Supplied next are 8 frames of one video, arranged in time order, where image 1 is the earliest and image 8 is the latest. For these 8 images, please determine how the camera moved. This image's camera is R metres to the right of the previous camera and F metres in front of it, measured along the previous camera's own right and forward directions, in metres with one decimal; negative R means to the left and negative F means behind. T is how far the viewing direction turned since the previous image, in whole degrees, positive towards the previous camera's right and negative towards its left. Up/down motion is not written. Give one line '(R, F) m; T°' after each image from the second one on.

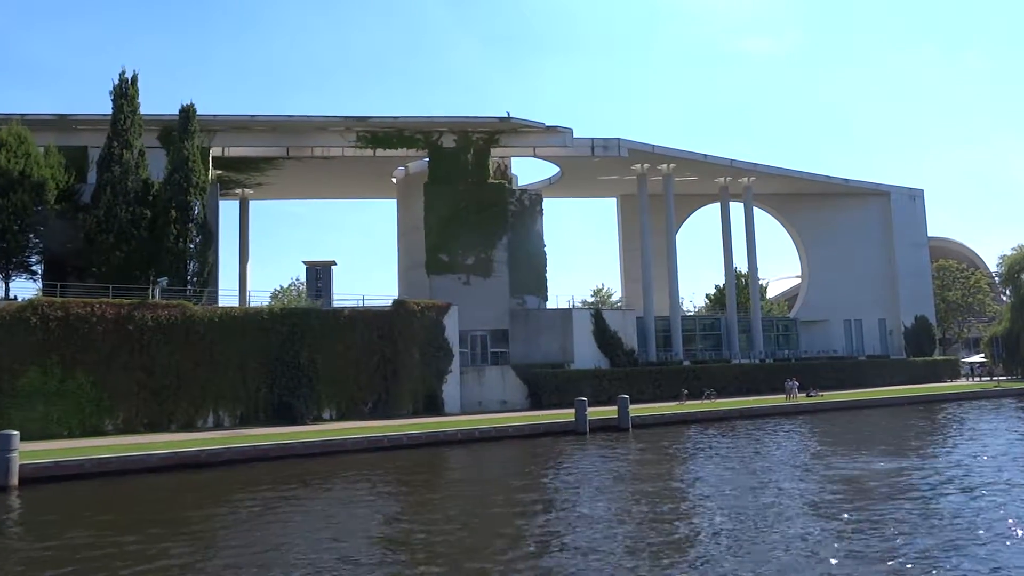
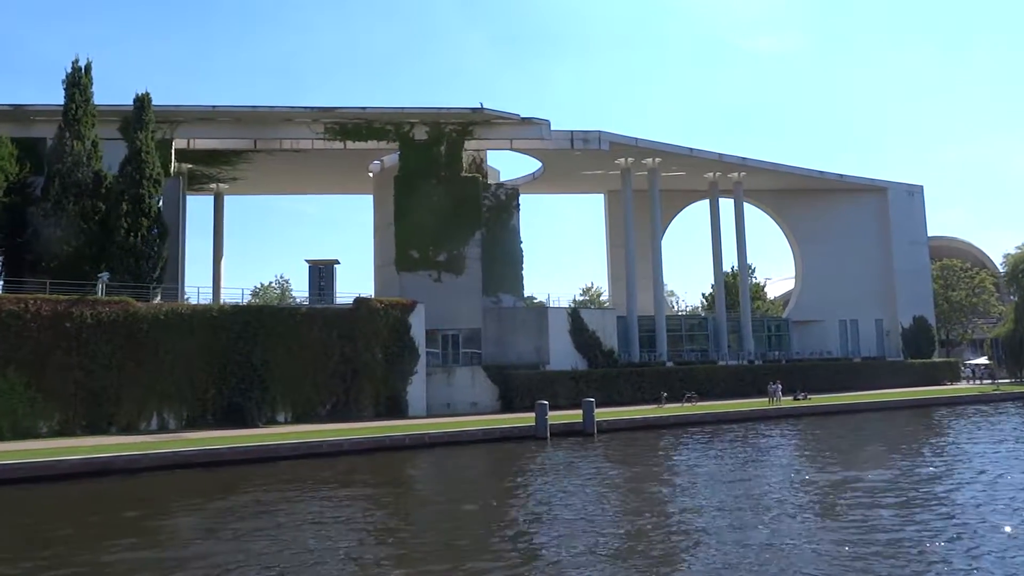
(+1.4, +1.2) m; -1°
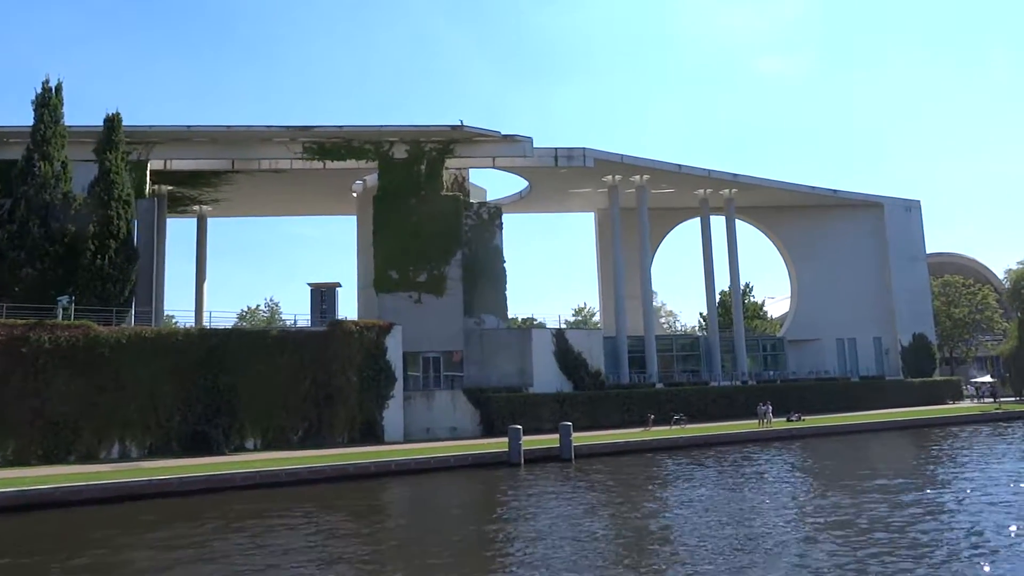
(+1.0, +0.7) m; -1°
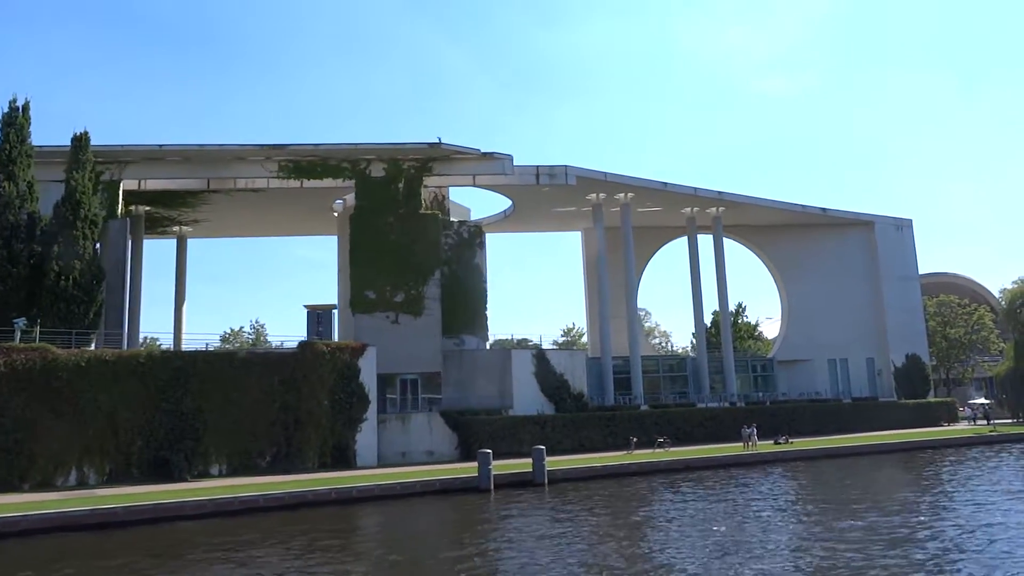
(+0.8, +0.6) m; 0°
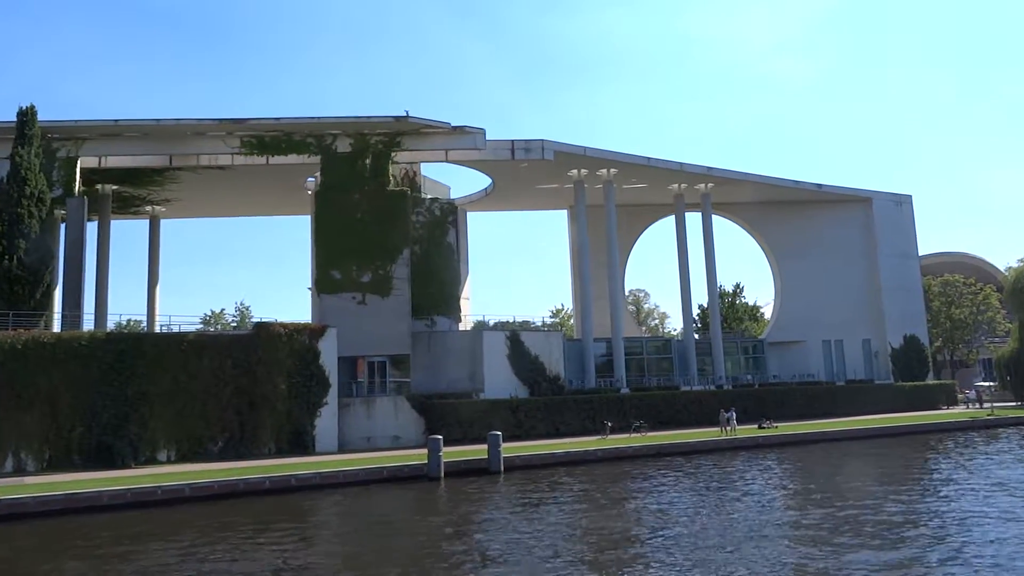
(+1.5, +1.1) m; -1°
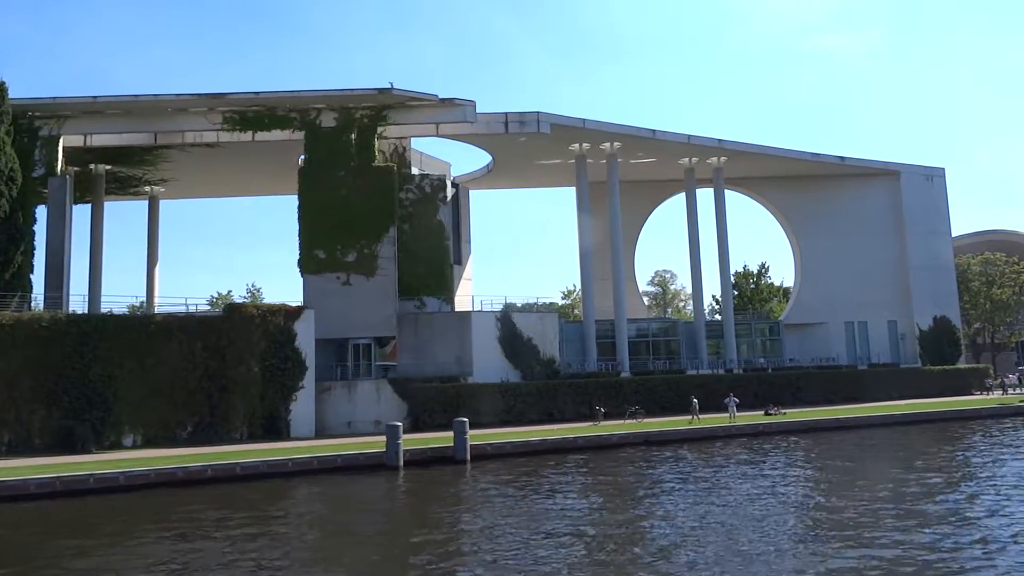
(+1.8, +1.3) m; -3°
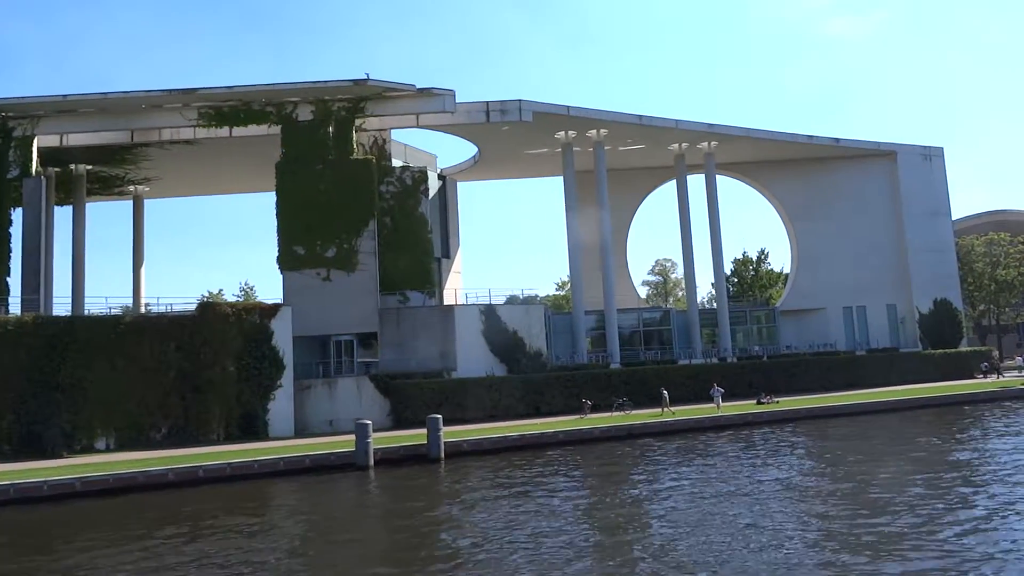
(+0.9, +0.6) m; -1°
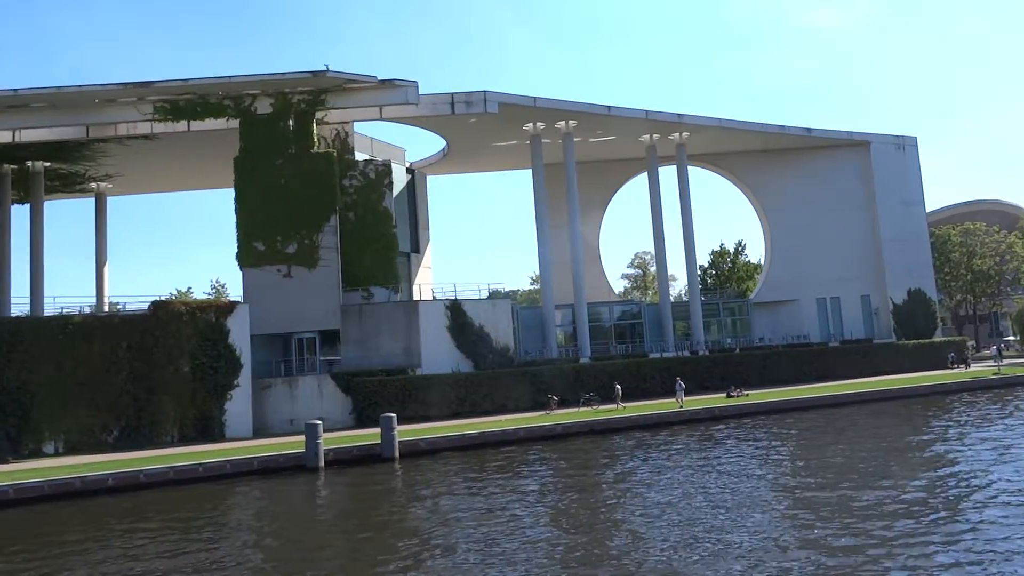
(+0.7, +0.5) m; +1°
